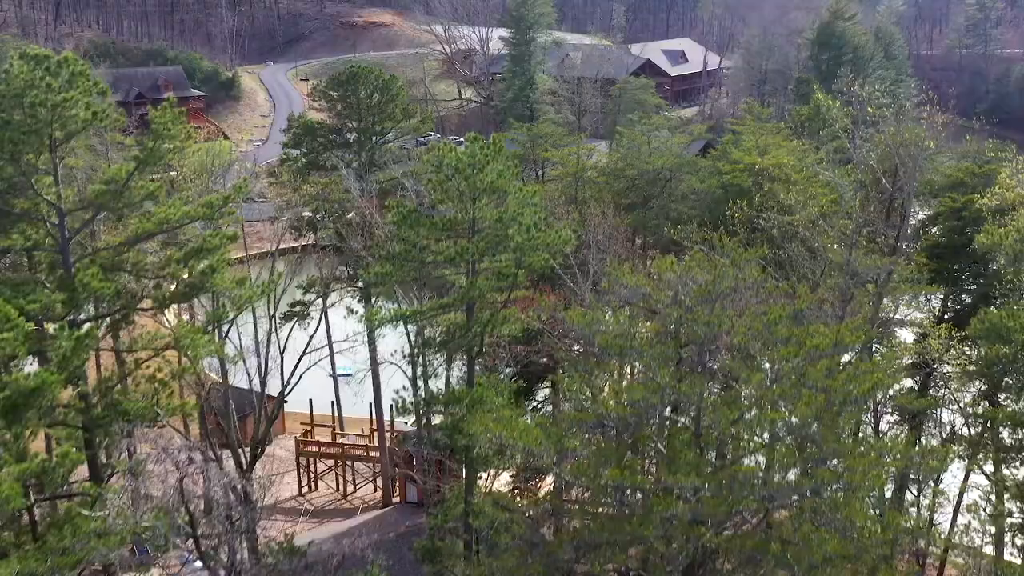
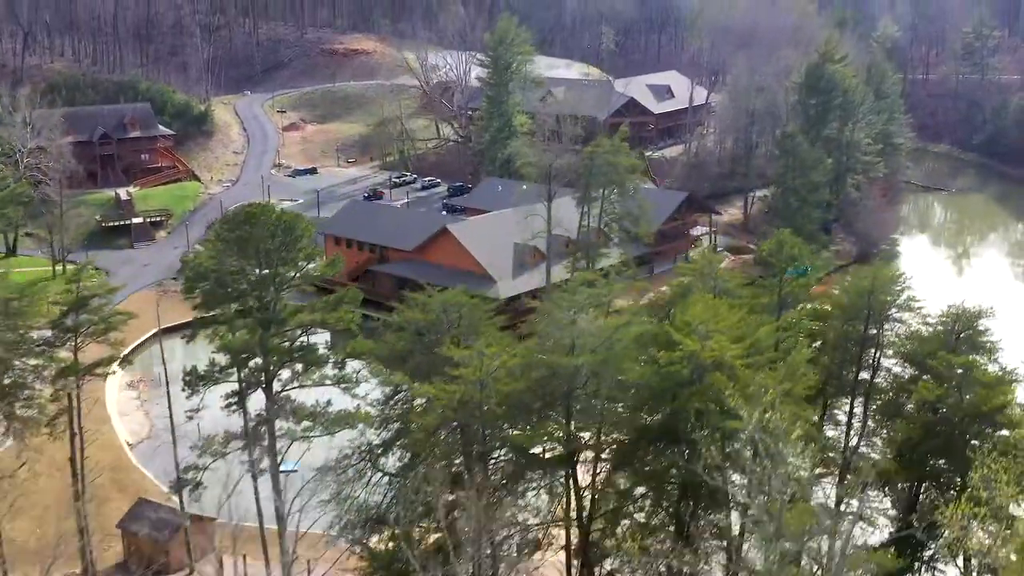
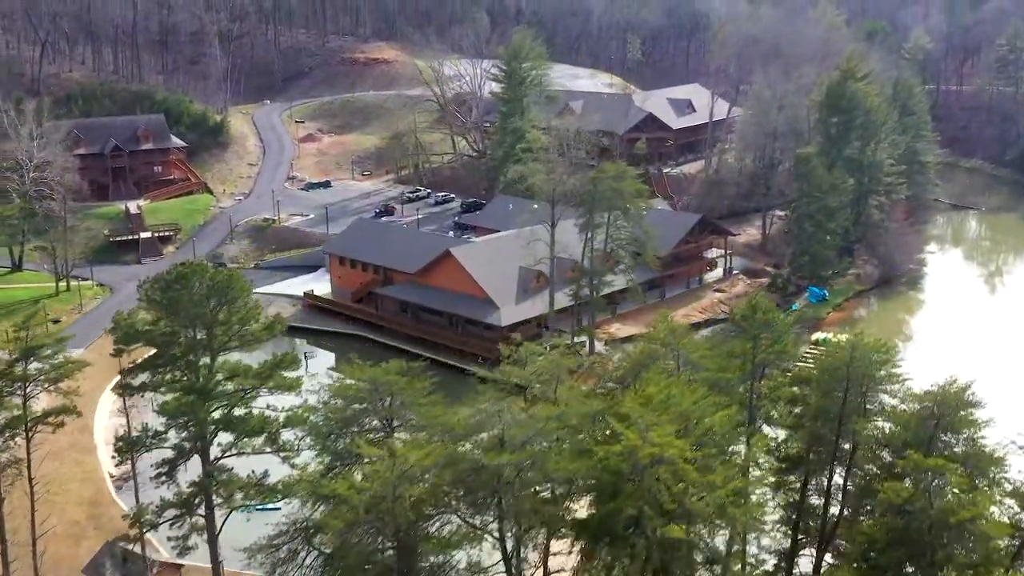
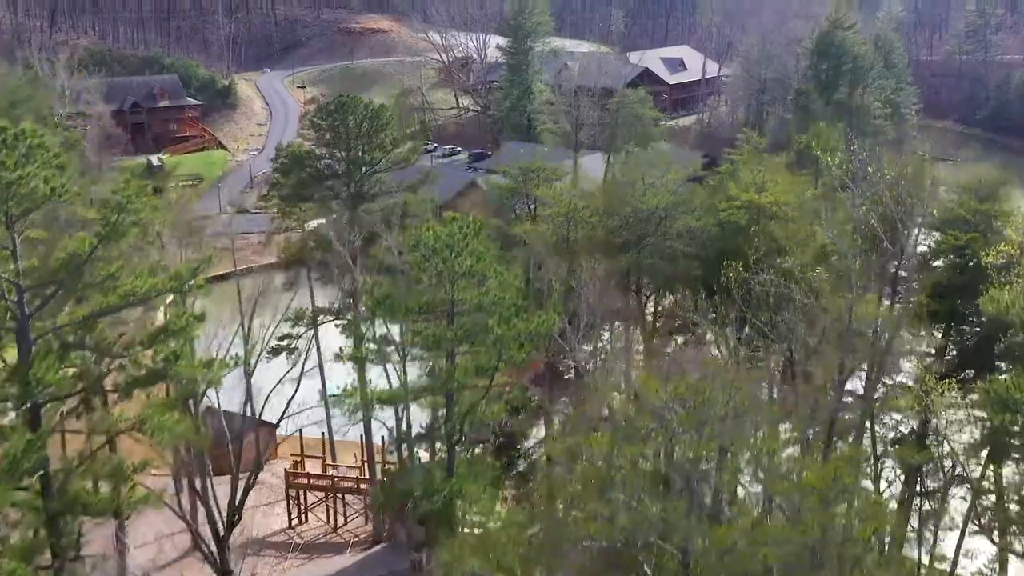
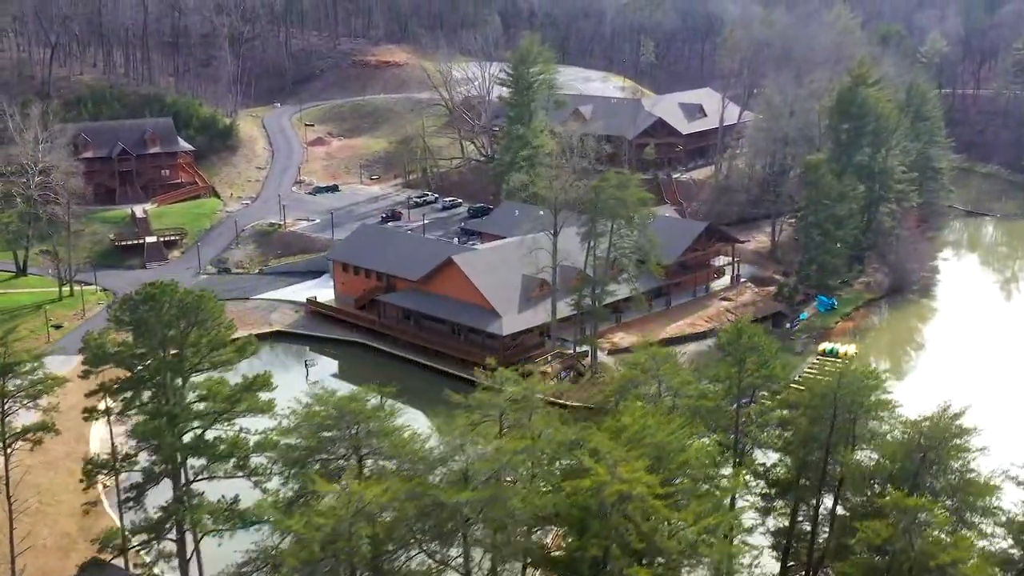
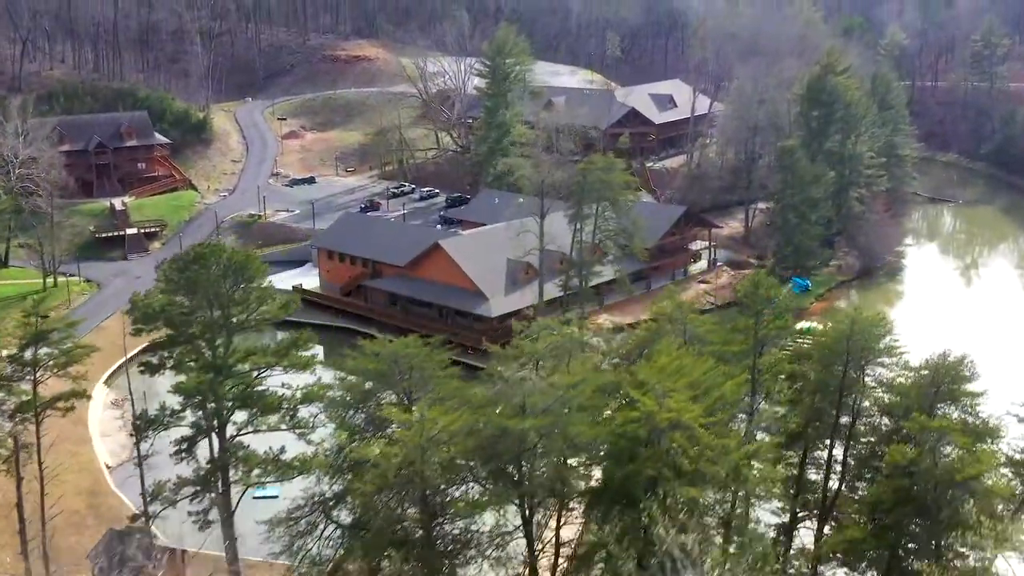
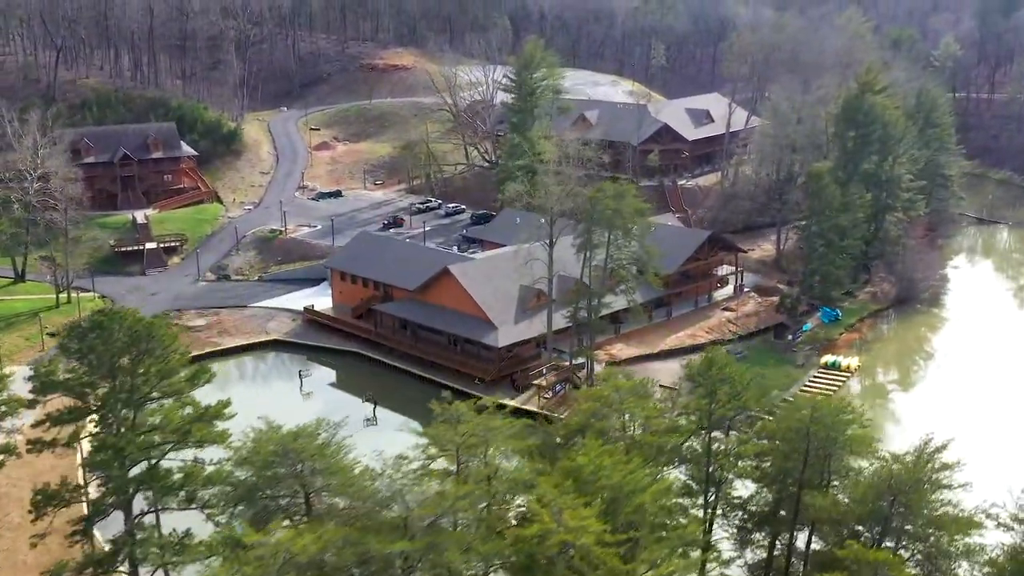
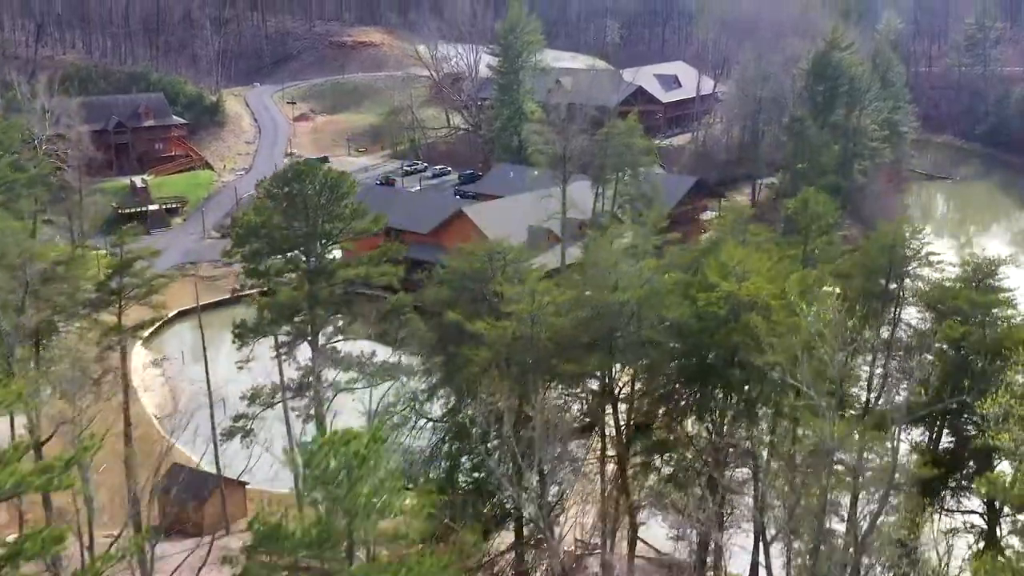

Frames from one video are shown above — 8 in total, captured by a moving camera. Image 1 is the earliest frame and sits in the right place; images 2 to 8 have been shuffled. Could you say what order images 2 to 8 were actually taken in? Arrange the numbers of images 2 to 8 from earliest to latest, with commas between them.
4, 8, 2, 6, 3, 5, 7
